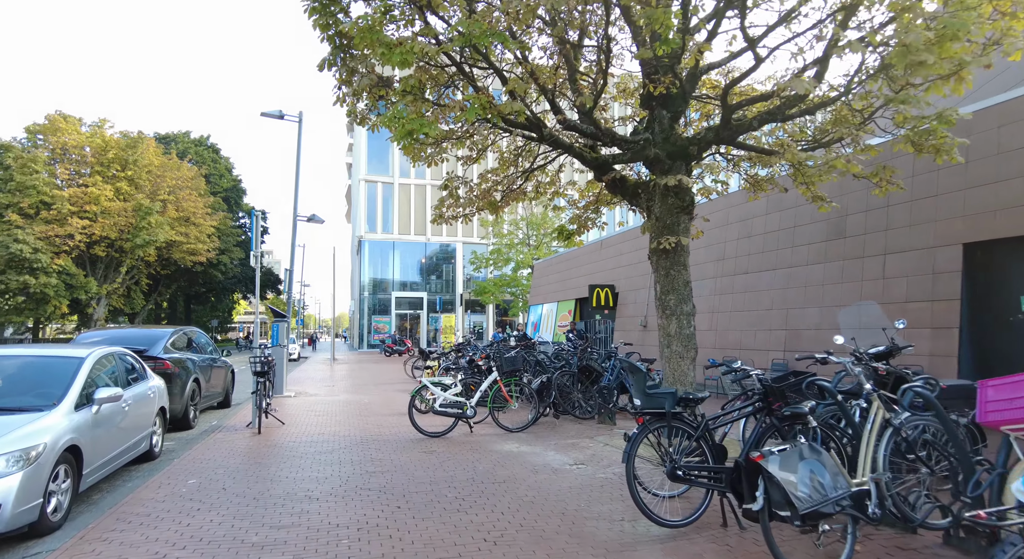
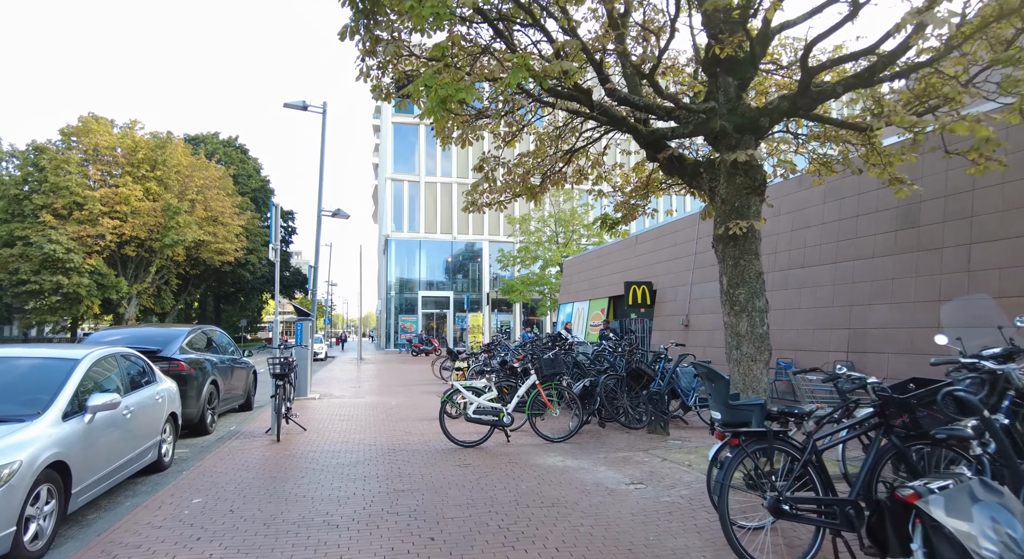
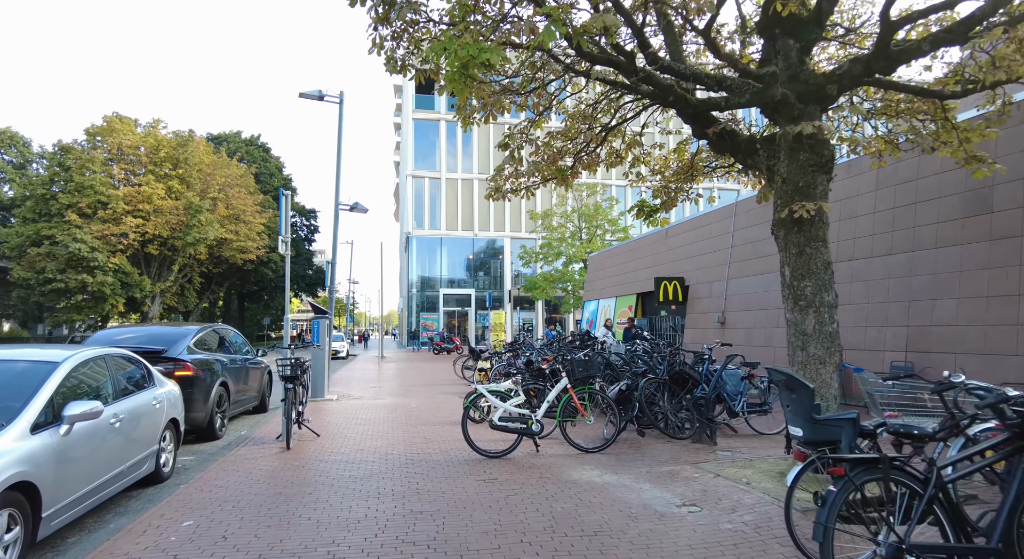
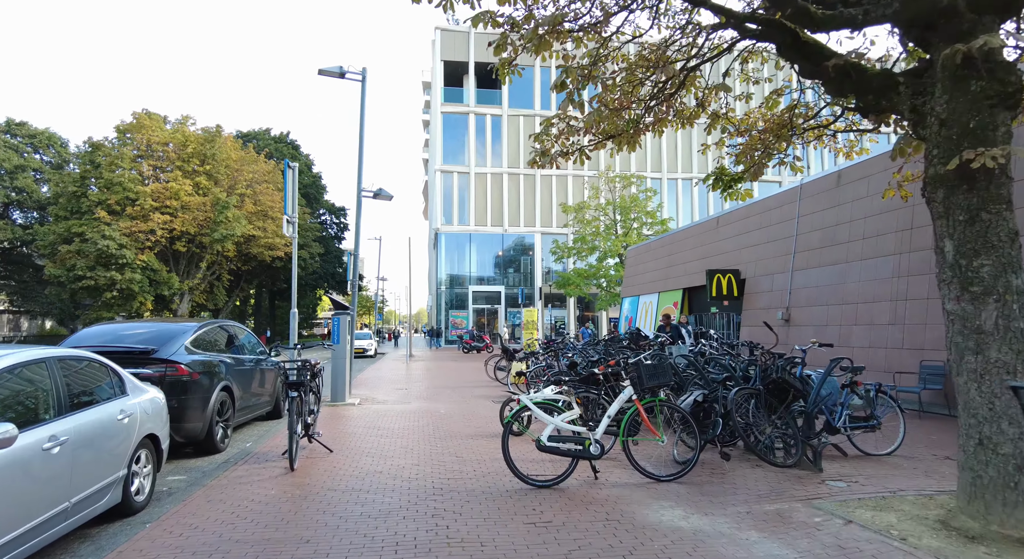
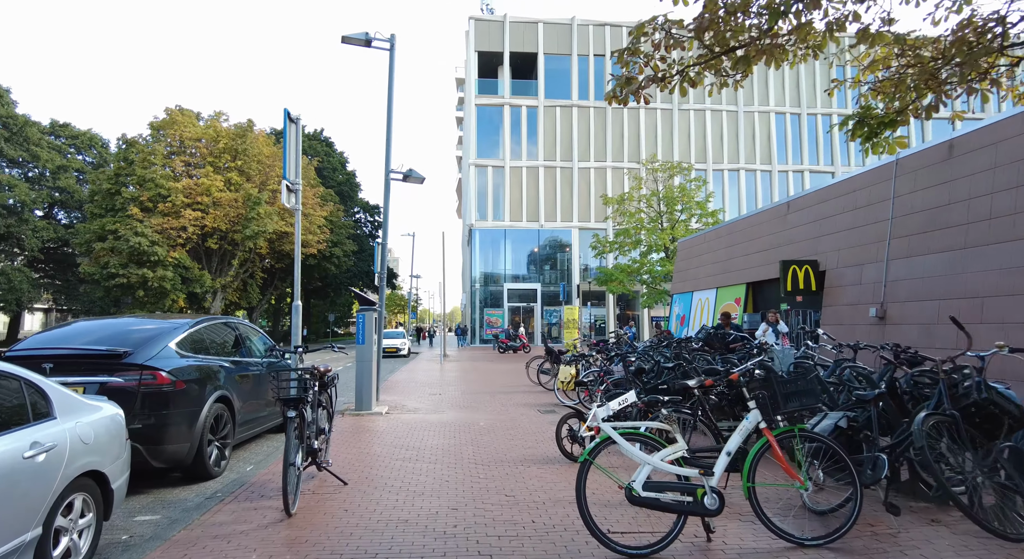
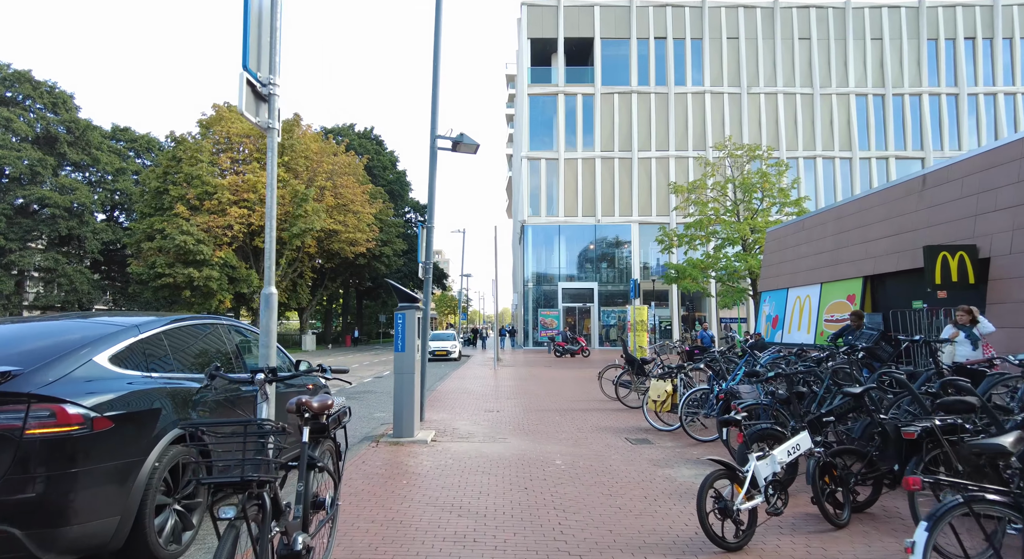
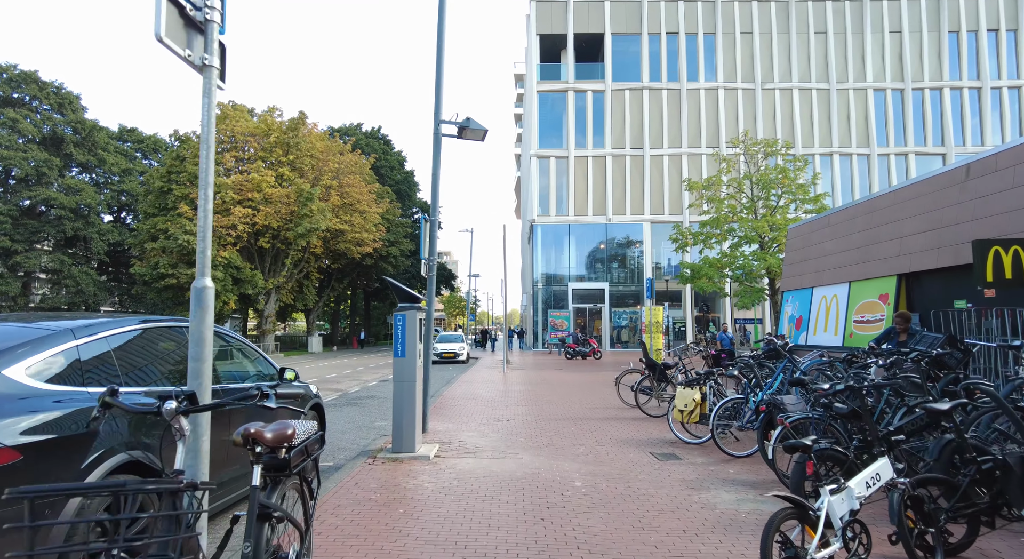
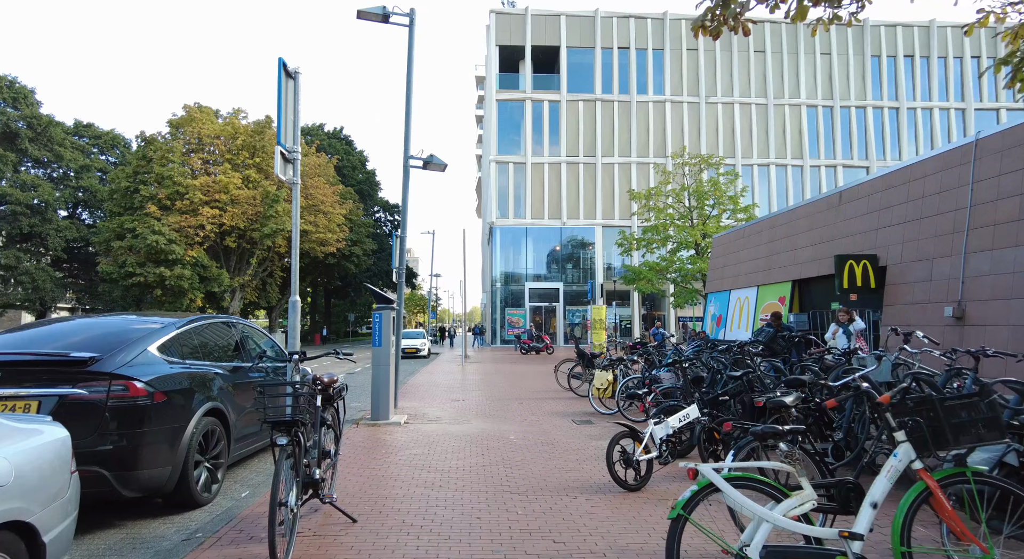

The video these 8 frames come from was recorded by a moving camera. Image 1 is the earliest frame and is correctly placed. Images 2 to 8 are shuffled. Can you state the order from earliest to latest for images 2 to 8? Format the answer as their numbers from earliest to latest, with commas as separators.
2, 3, 4, 5, 8, 6, 7
